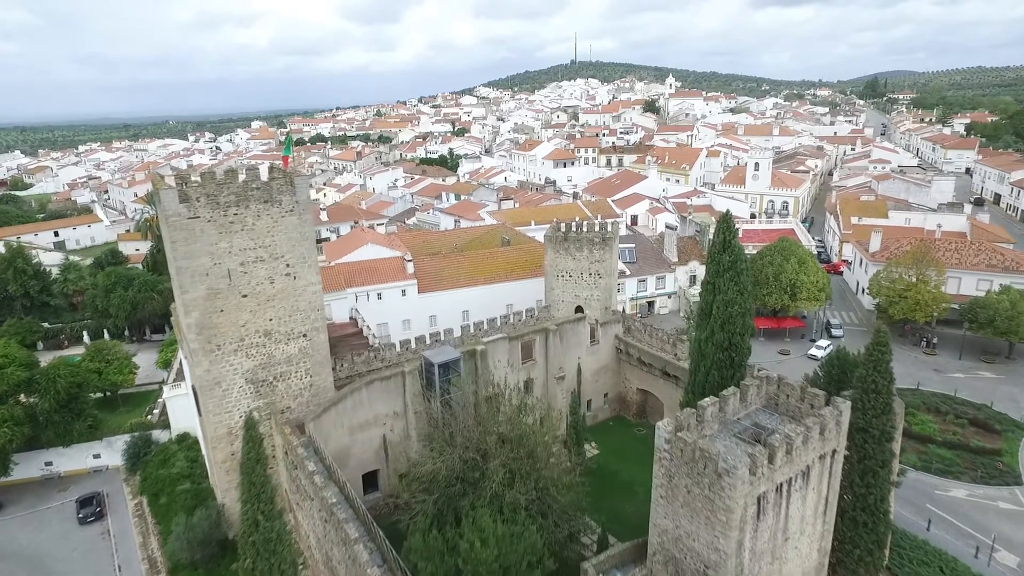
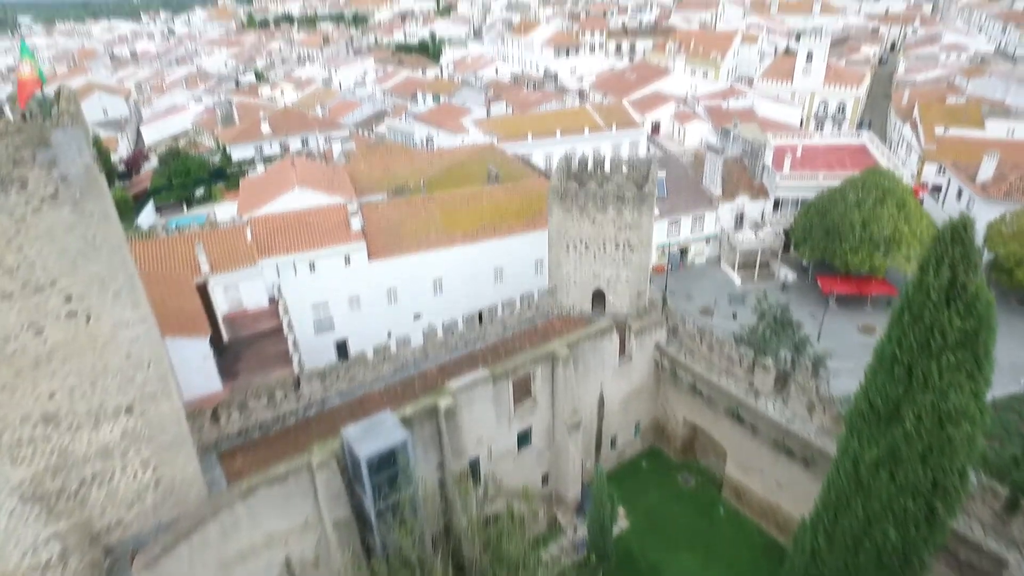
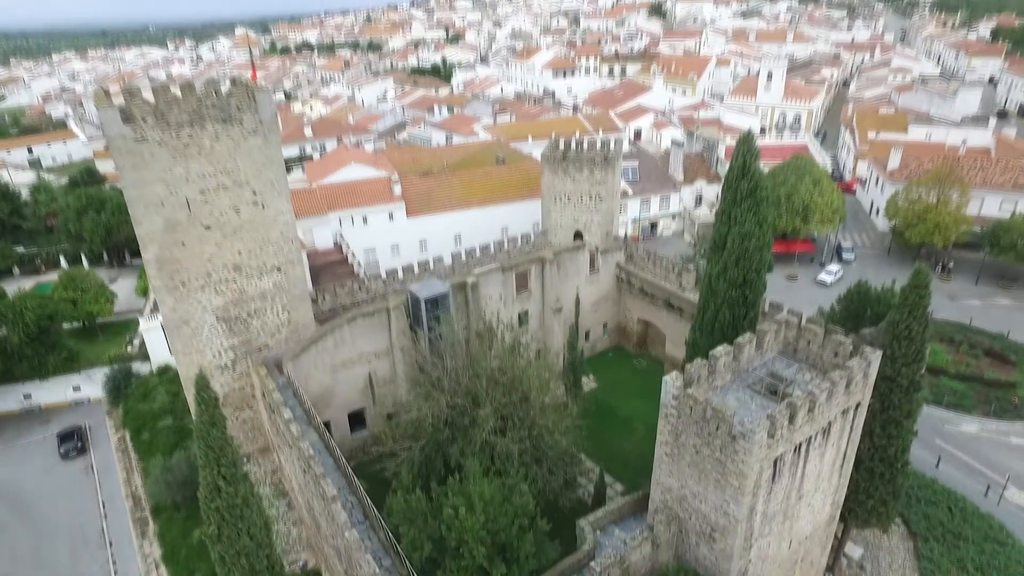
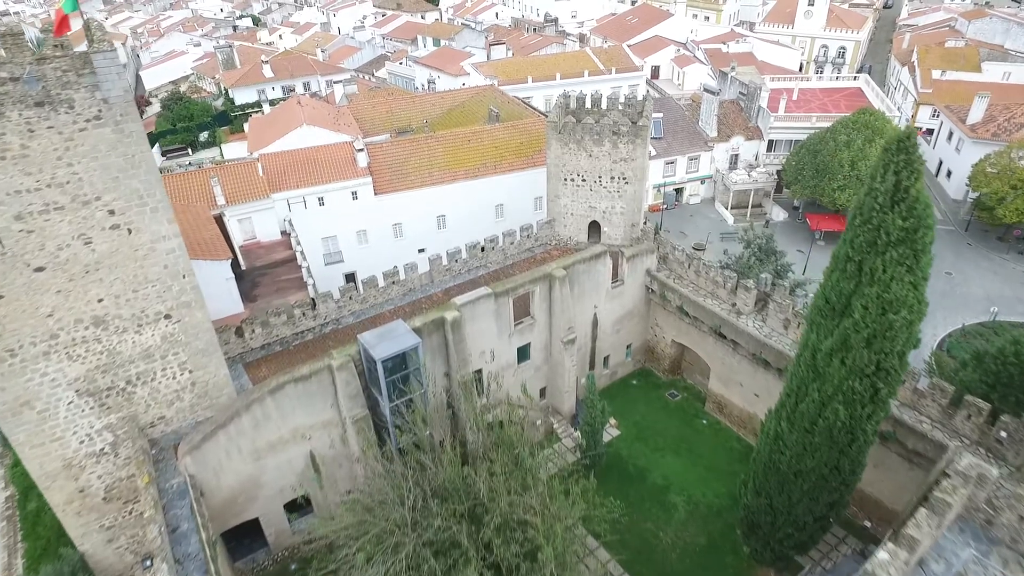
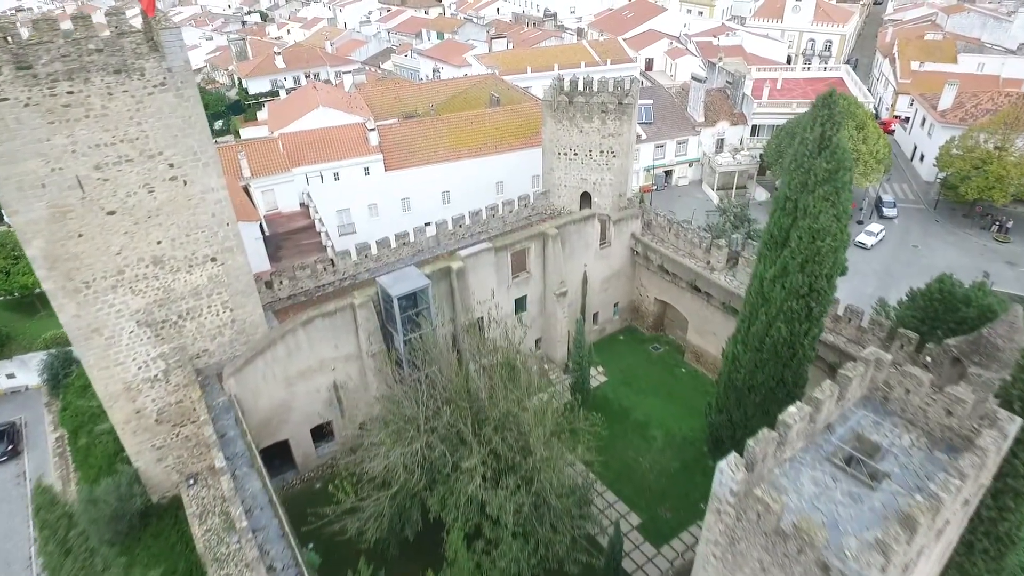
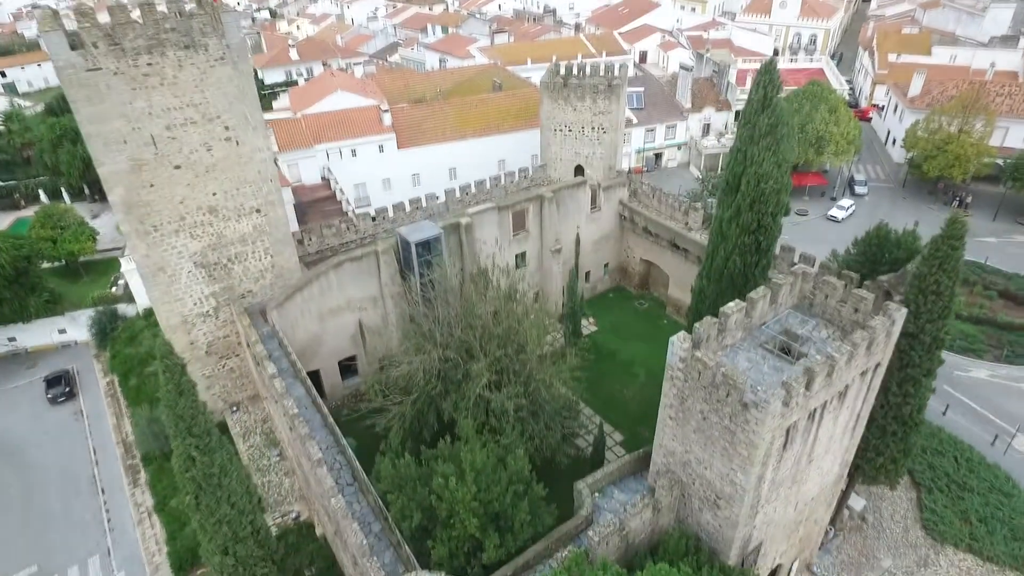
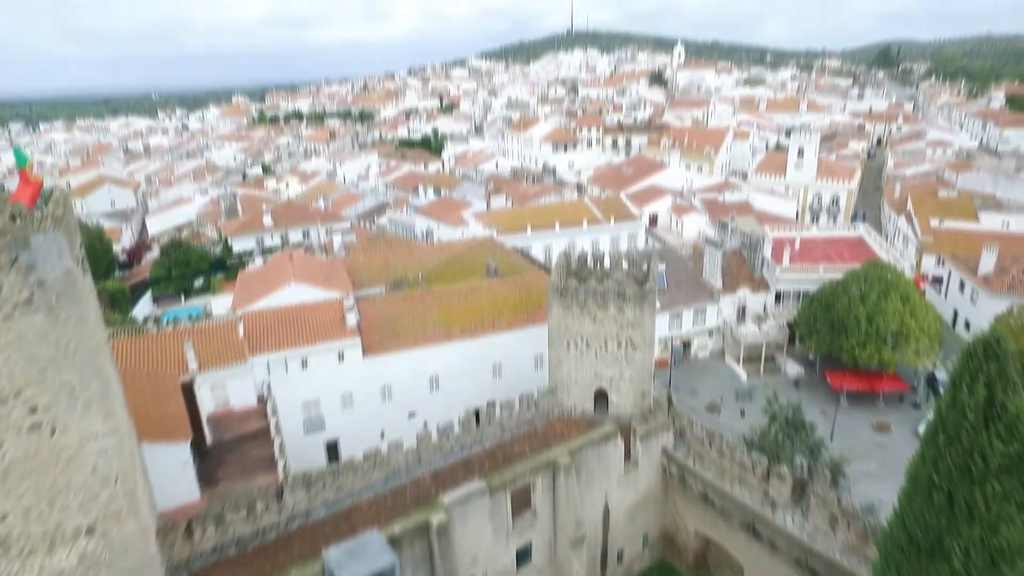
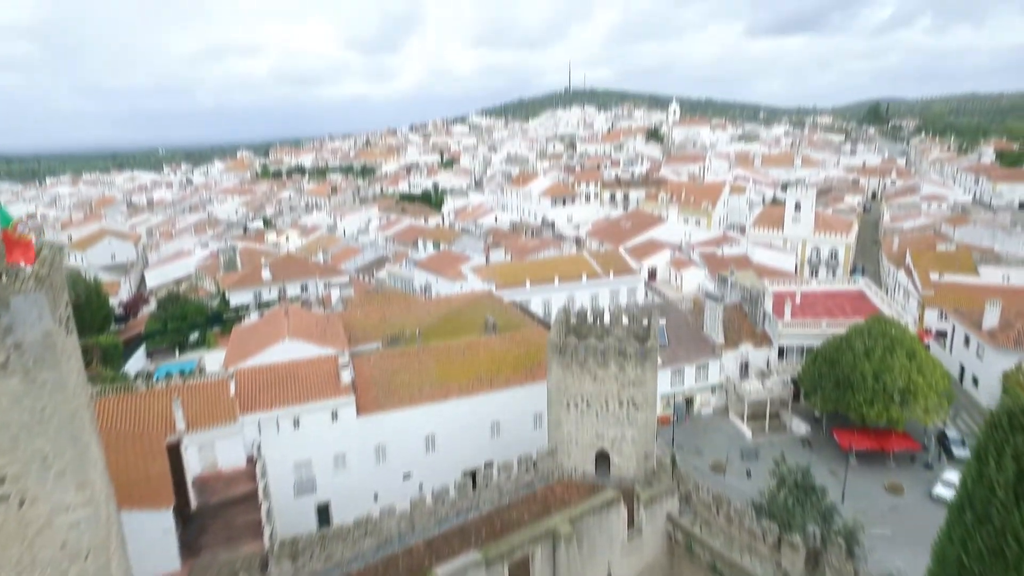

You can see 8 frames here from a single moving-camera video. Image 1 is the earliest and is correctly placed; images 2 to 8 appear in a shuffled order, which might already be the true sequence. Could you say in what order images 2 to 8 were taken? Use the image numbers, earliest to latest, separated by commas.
3, 6, 5, 4, 2, 7, 8
